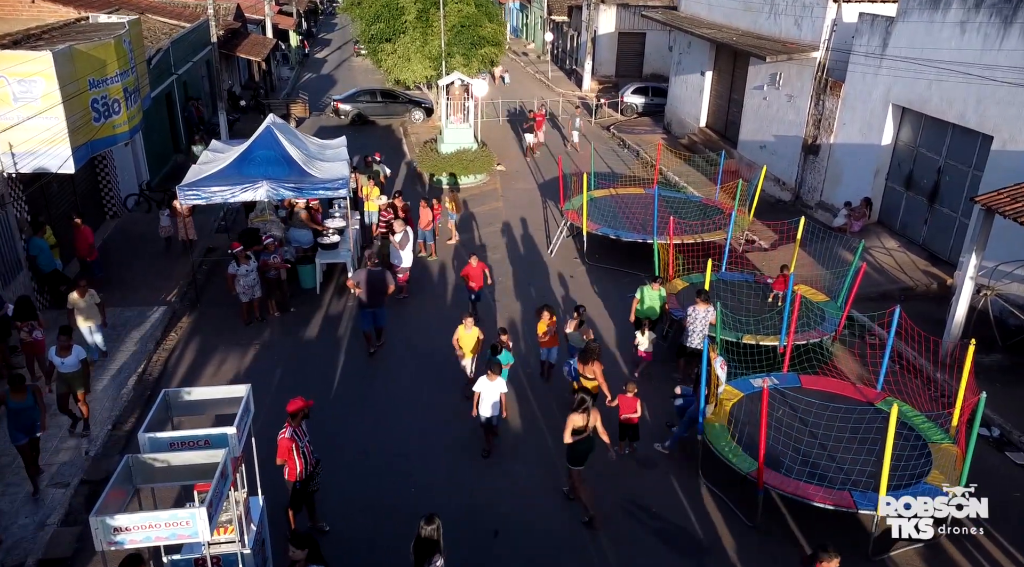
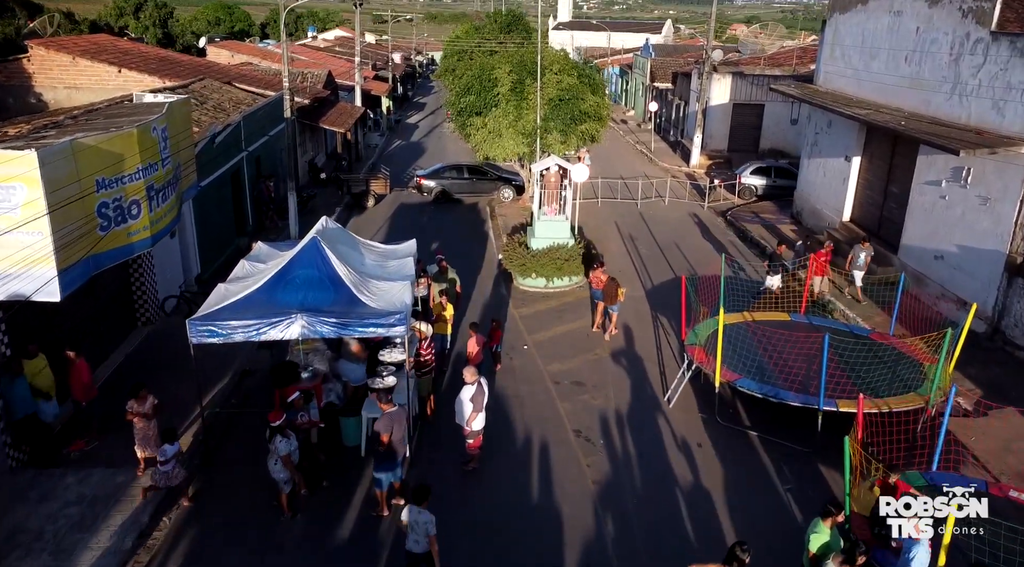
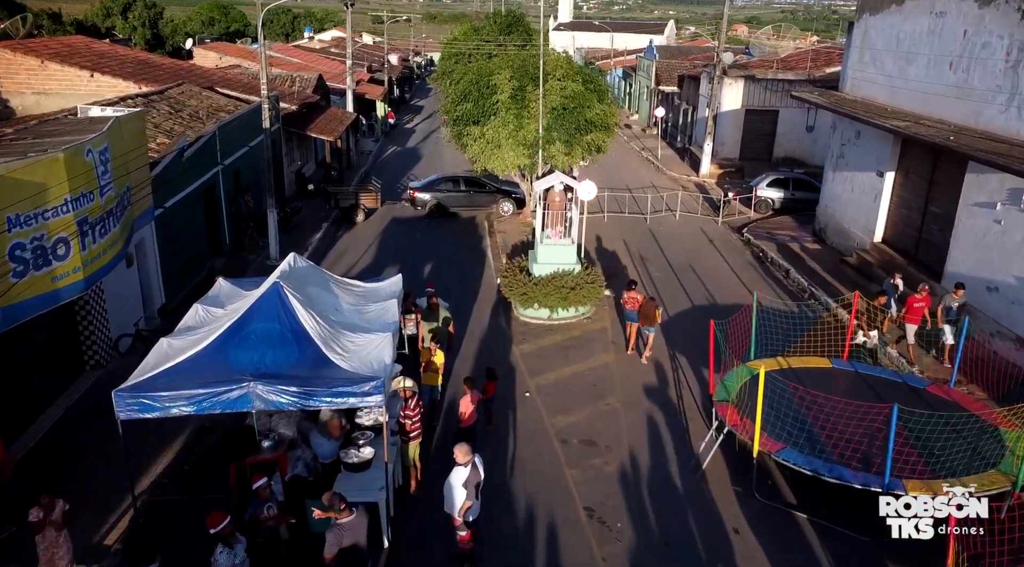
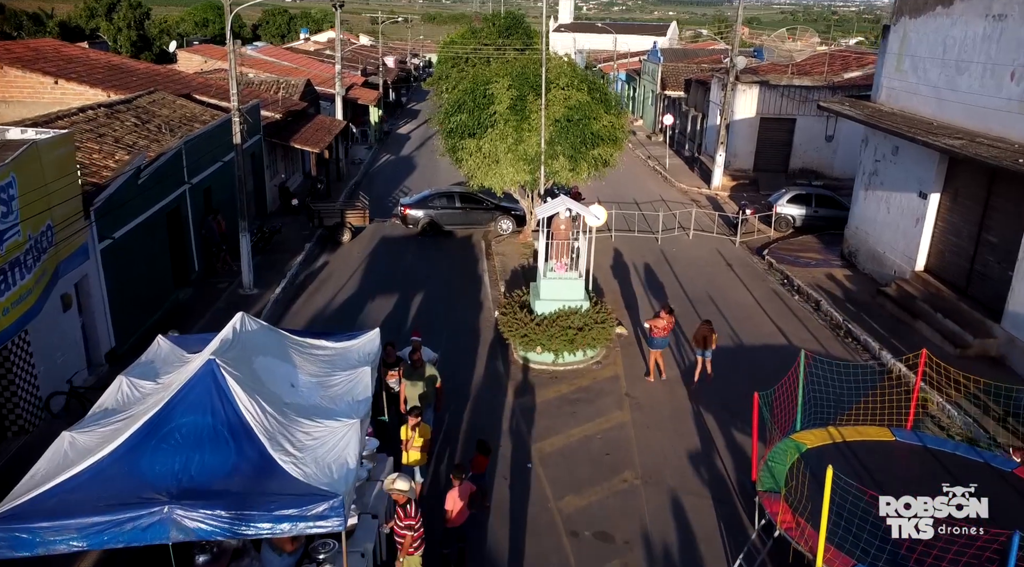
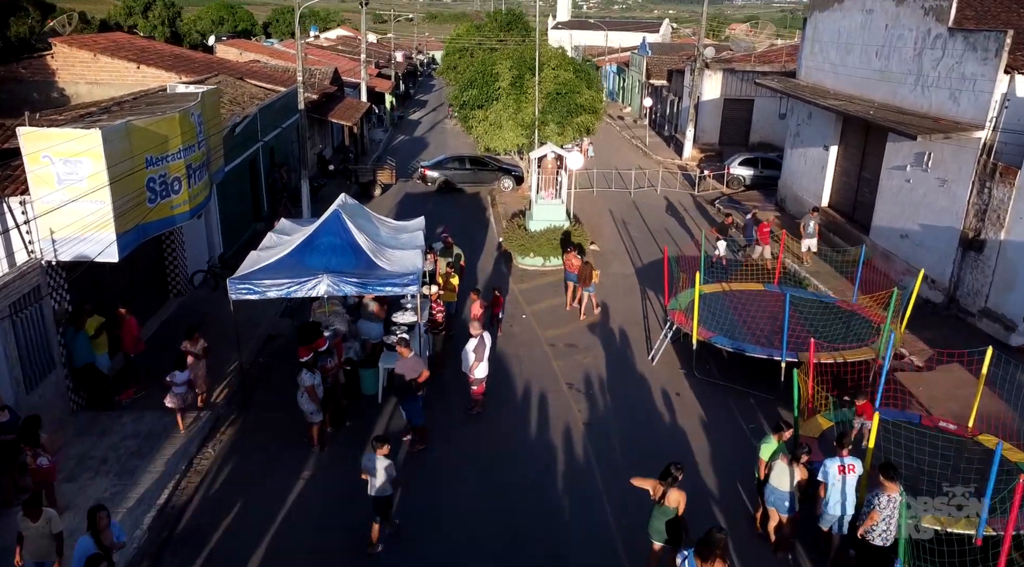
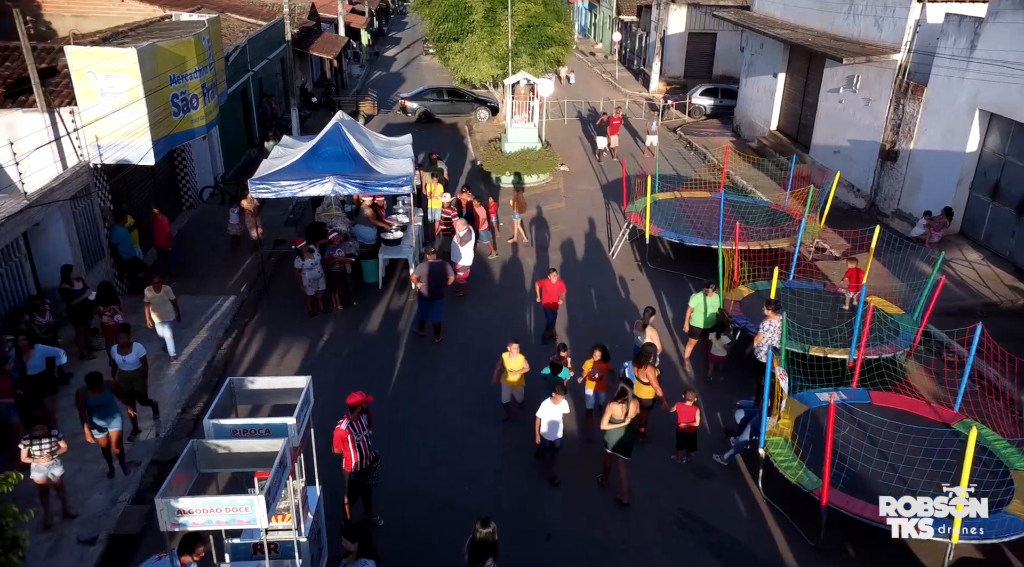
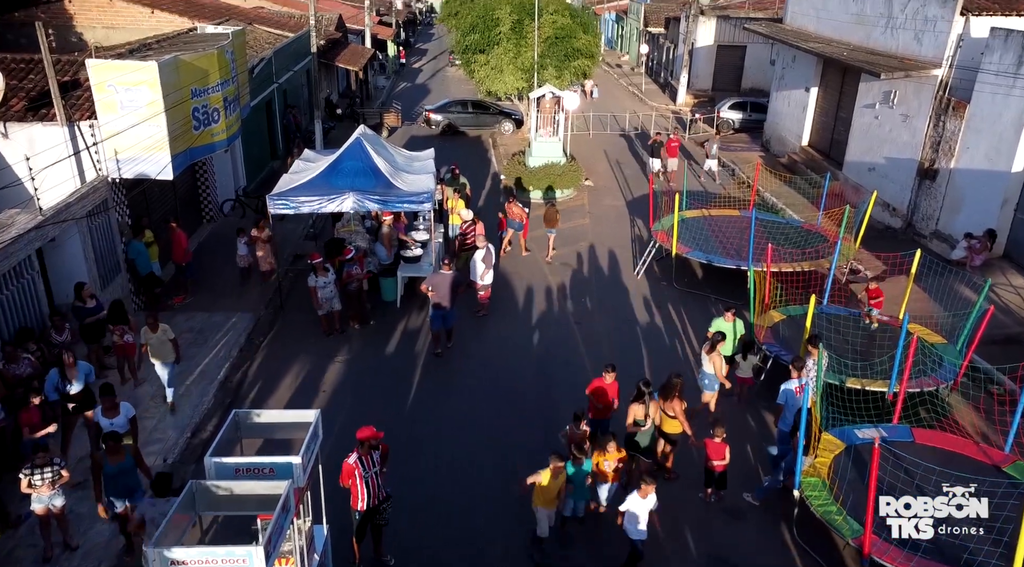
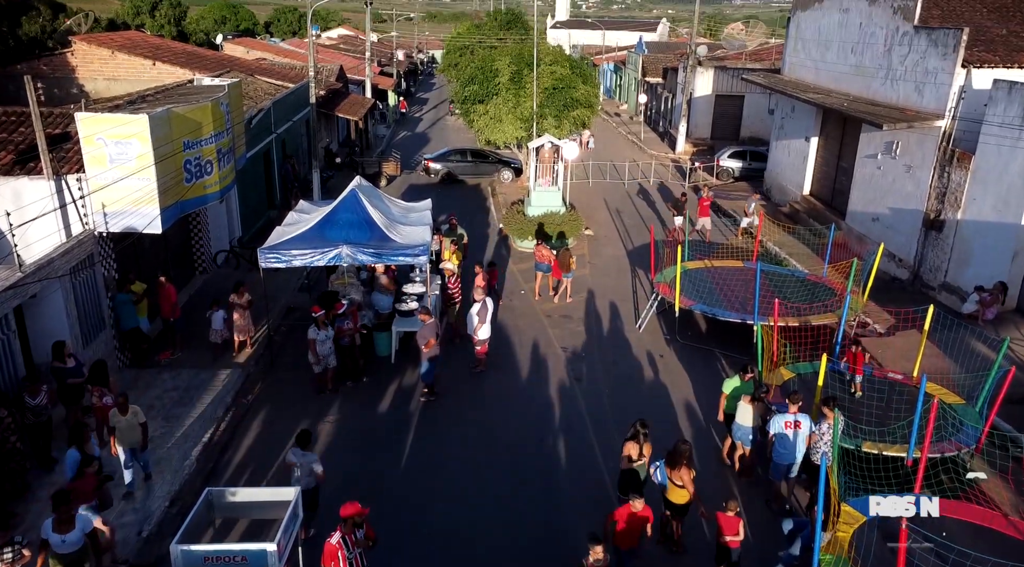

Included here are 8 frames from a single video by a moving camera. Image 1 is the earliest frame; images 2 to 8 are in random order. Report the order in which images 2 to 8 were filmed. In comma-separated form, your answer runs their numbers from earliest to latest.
6, 7, 8, 5, 2, 3, 4
